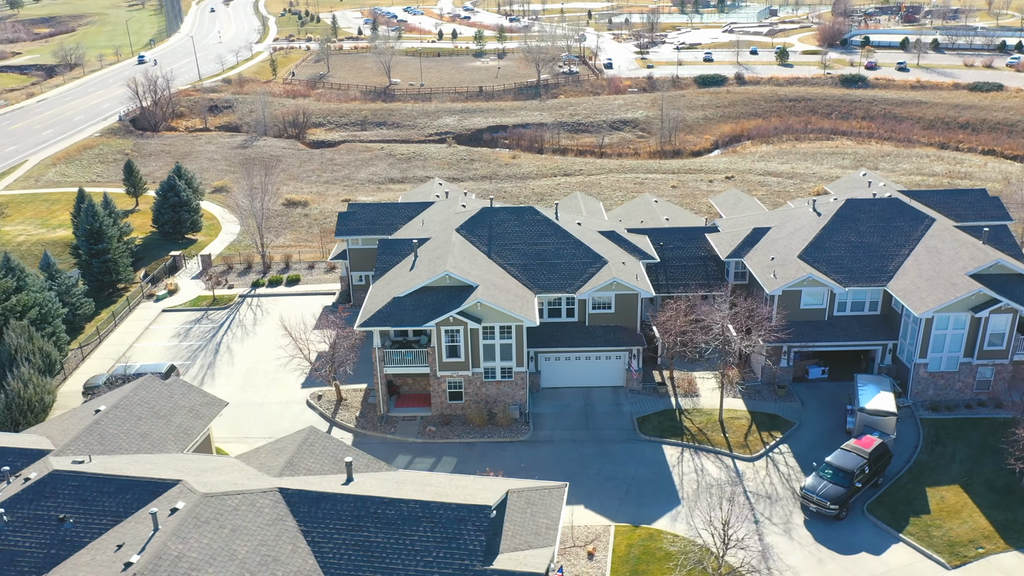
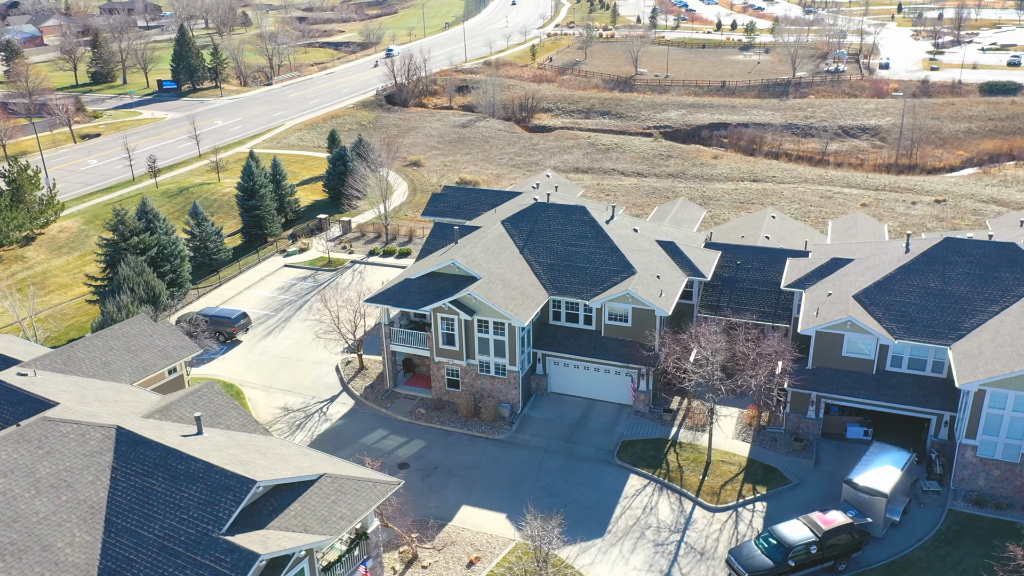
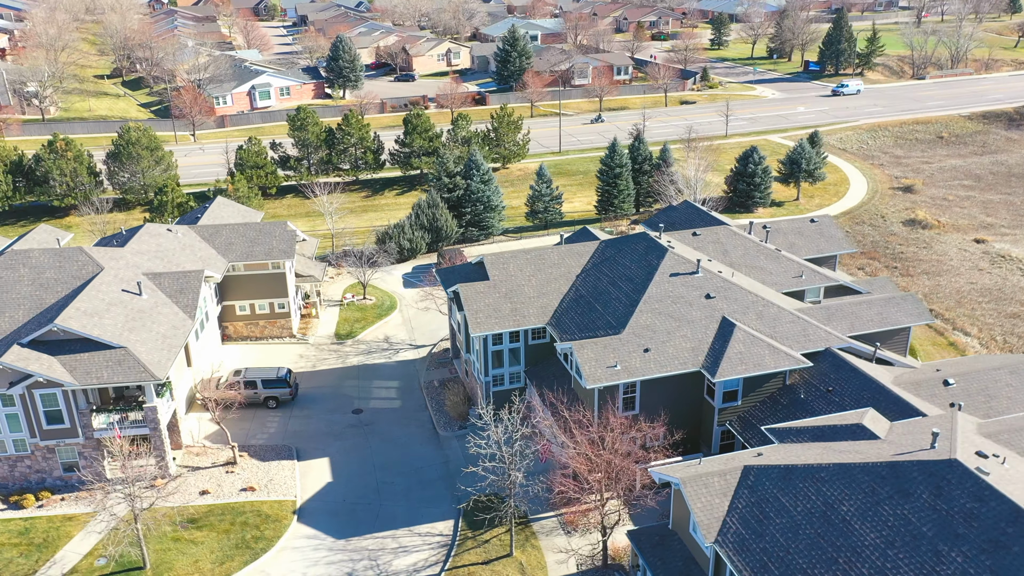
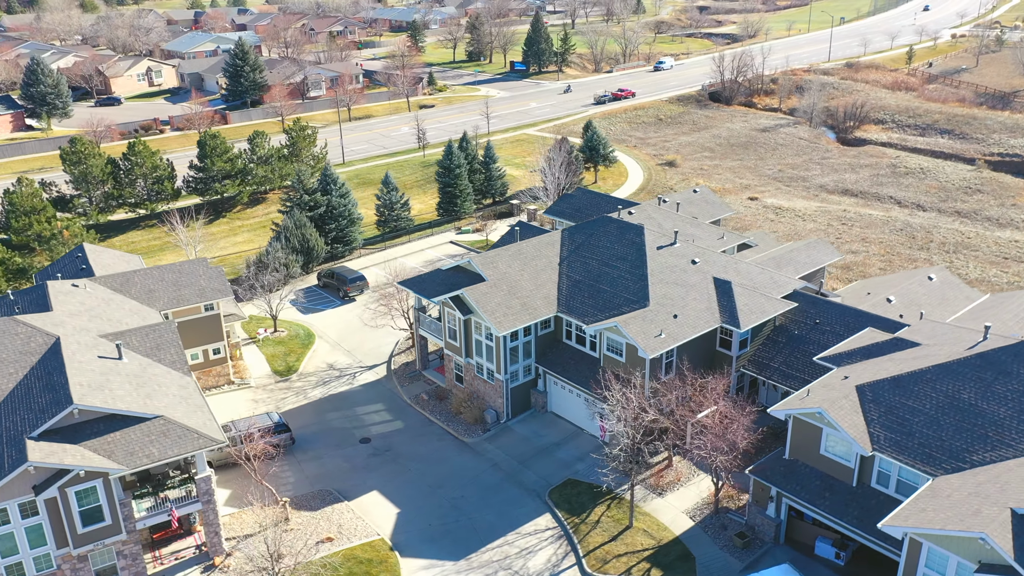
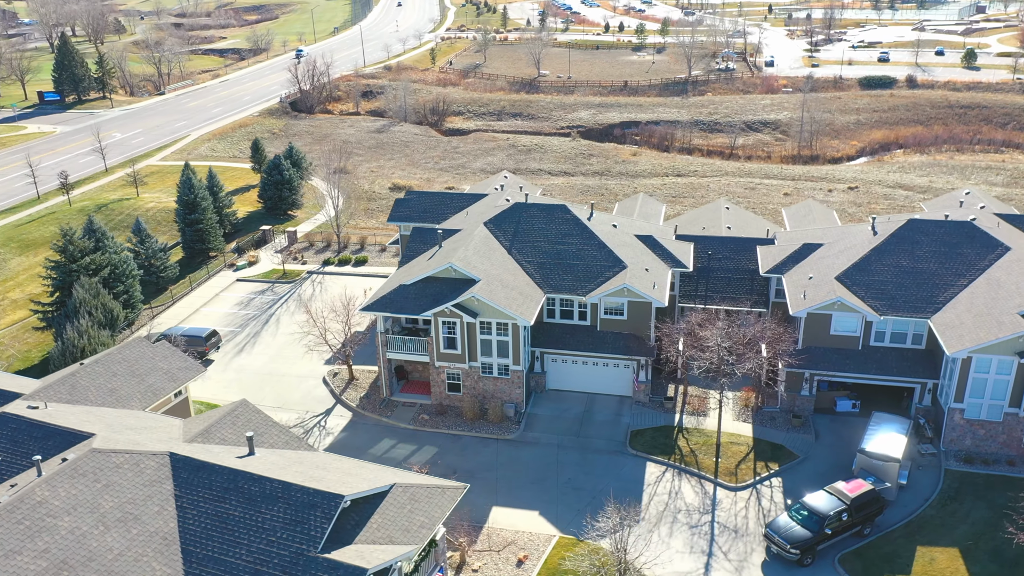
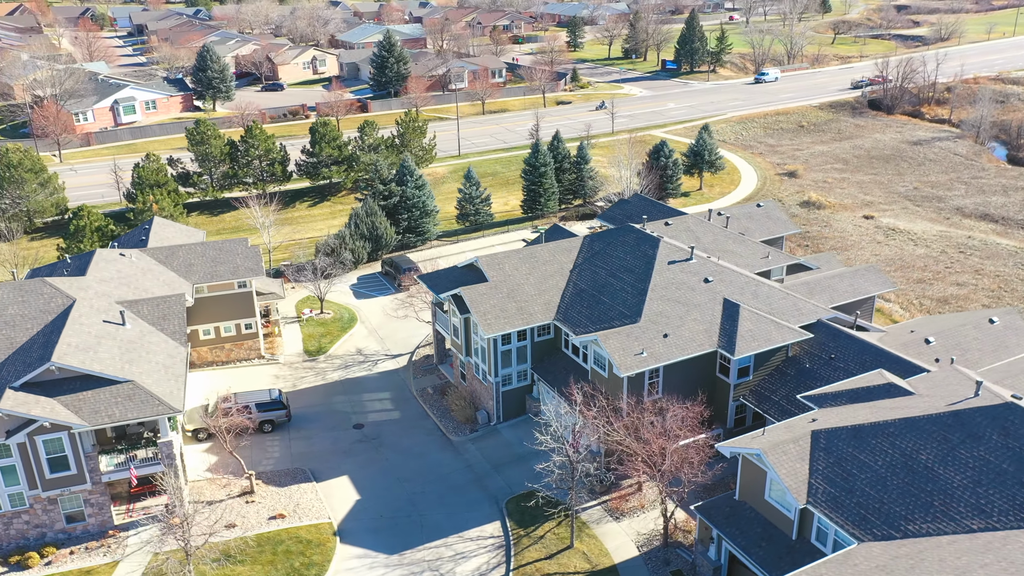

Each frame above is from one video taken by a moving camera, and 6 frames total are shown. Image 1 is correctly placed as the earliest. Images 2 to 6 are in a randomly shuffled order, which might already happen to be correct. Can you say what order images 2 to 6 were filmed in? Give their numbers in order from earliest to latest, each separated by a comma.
5, 2, 4, 6, 3
